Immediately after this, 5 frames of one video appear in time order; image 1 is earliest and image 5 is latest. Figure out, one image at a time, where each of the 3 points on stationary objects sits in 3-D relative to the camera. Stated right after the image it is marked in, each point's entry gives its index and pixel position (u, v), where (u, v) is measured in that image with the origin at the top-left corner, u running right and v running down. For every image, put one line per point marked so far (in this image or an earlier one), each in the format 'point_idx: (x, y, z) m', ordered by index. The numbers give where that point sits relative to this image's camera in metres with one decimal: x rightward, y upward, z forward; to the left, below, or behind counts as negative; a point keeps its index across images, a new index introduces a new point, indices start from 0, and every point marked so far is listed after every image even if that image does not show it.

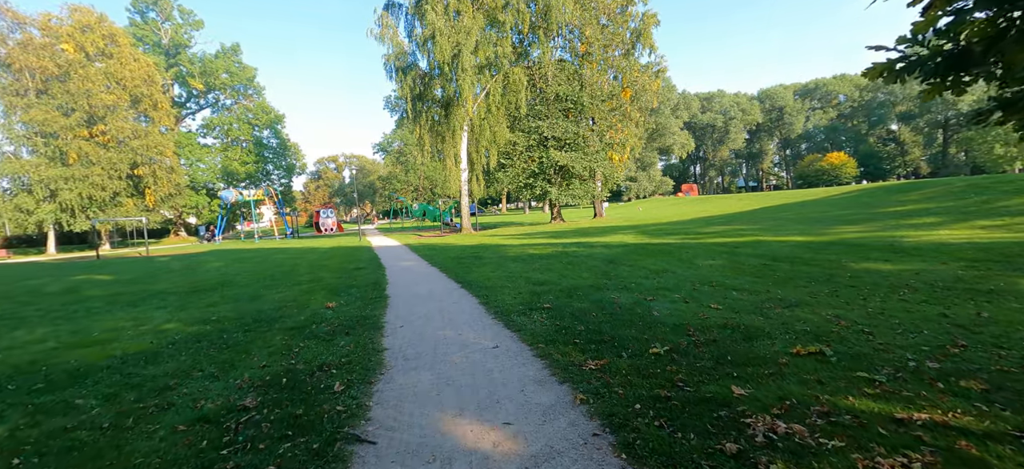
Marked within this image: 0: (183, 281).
0: (-9.5, -1.4, +12.7) m
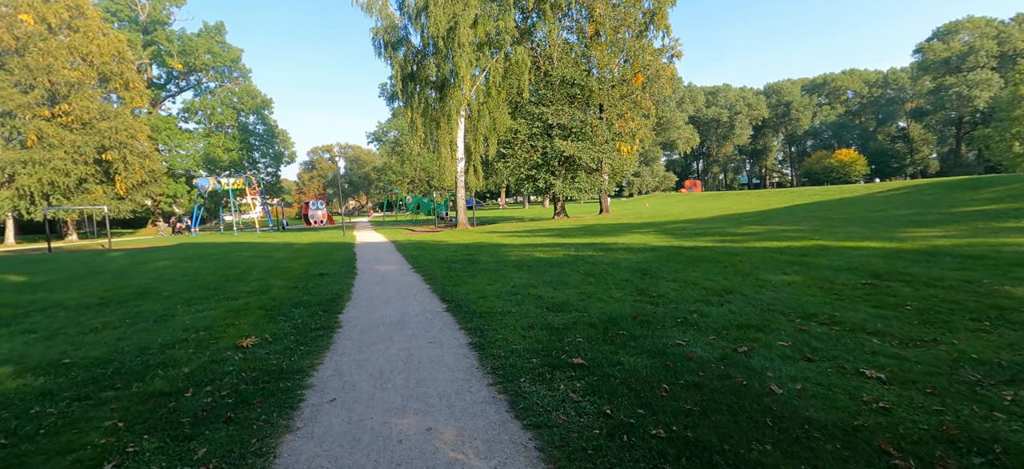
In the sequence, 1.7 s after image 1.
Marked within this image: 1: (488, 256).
0: (-9.5, -1.2, +10.1) m
1: (-0.7, -0.6, +12.4) m
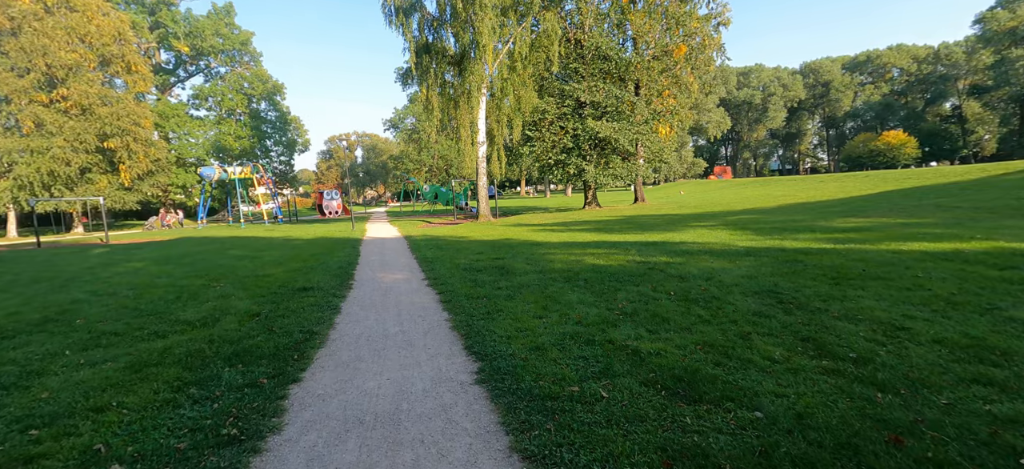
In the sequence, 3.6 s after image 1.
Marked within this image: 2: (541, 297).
0: (-8.6, -1.3, +7.6) m
1: (+0.3, -0.6, +9.5) m
2: (+0.4, -0.9, +6.5) m
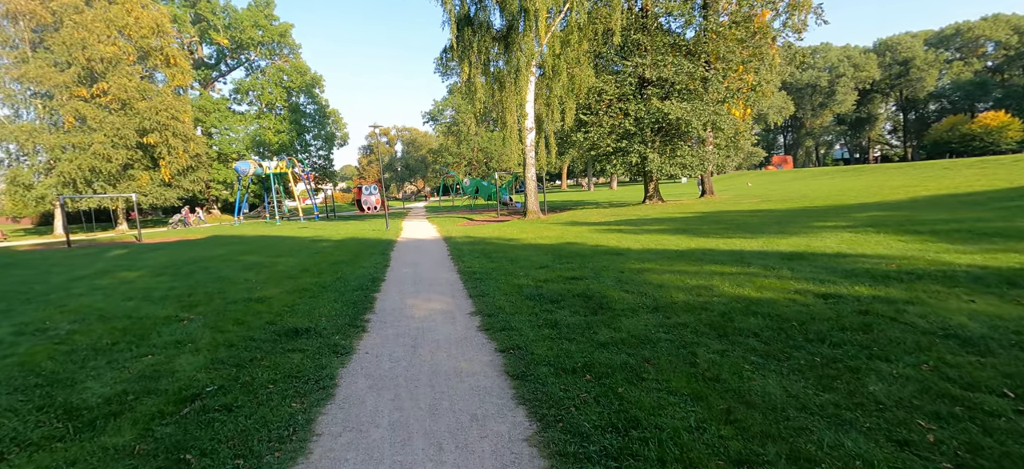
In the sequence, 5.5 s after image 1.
0: (-7.5, -1.4, +5.3) m
1: (+1.6, -0.8, +6.4) m
2: (+1.5, -1.1, +3.4) m
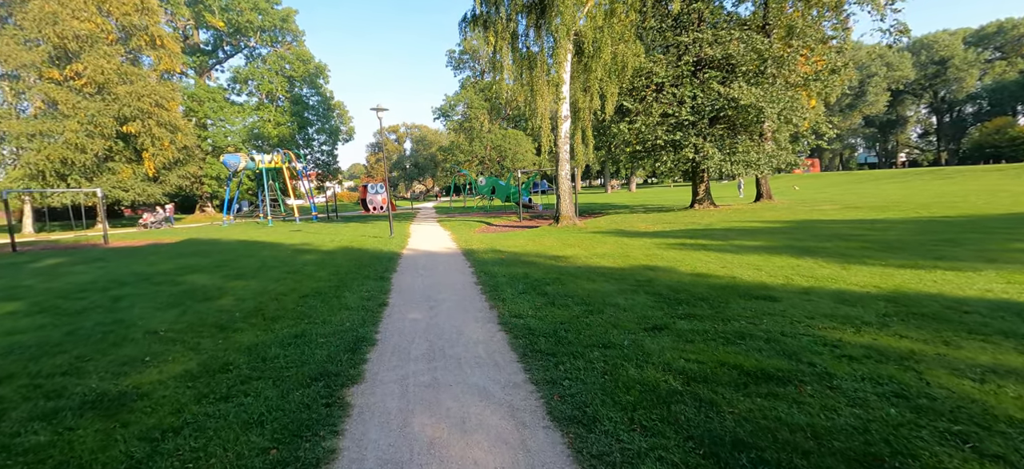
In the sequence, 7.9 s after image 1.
0: (-6.5, -1.7, +1.5) m
1: (+2.5, -1.1, +2.5) m
2: (+2.4, -1.5, -0.5) m
